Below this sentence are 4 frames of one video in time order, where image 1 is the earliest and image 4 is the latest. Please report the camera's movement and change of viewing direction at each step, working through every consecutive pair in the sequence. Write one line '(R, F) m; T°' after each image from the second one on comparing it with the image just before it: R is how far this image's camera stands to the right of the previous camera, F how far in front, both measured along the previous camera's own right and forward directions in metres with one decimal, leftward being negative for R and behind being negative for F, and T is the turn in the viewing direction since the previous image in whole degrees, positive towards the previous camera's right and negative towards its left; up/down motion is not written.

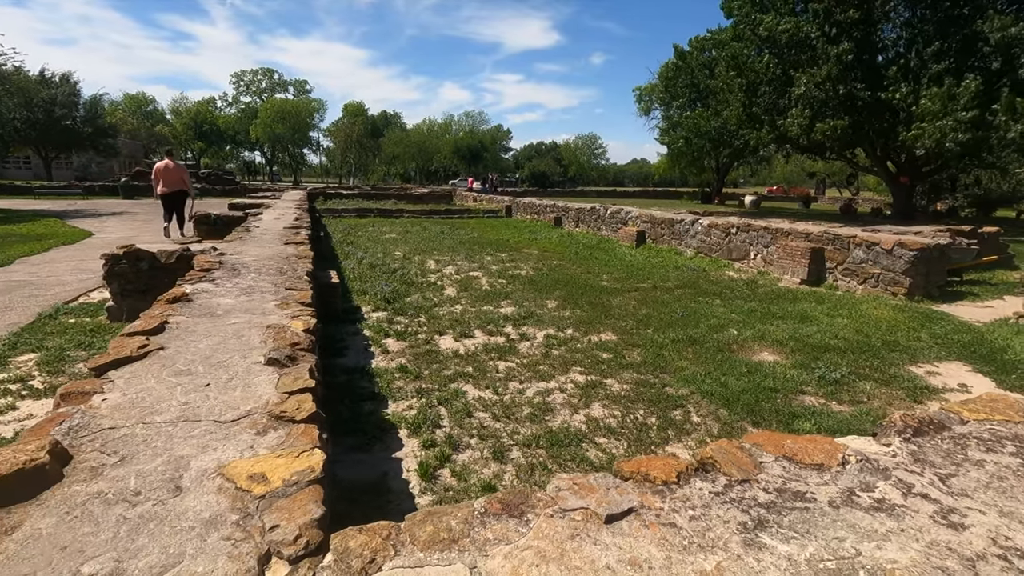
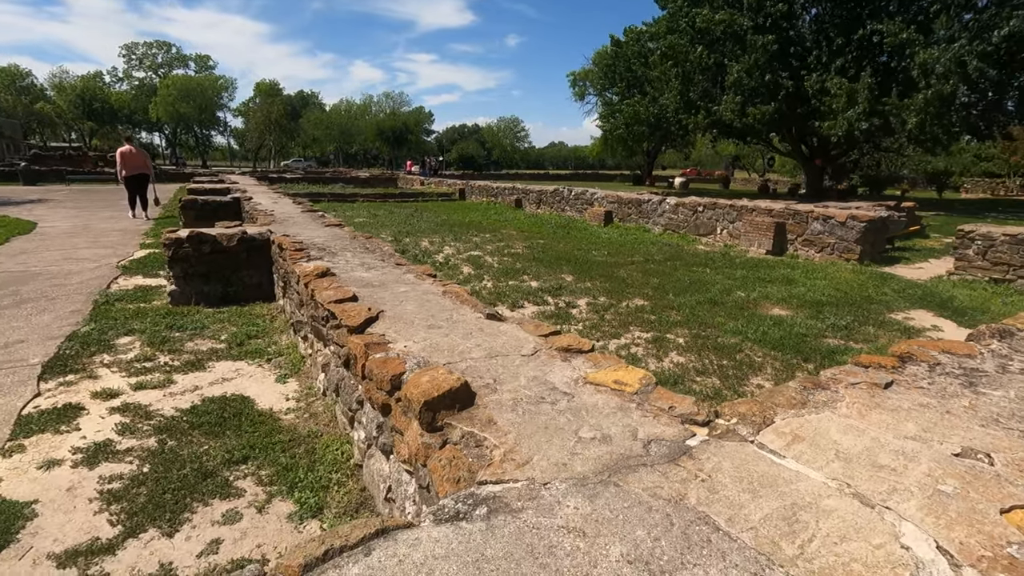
(-1.3, -0.4) m; +8°
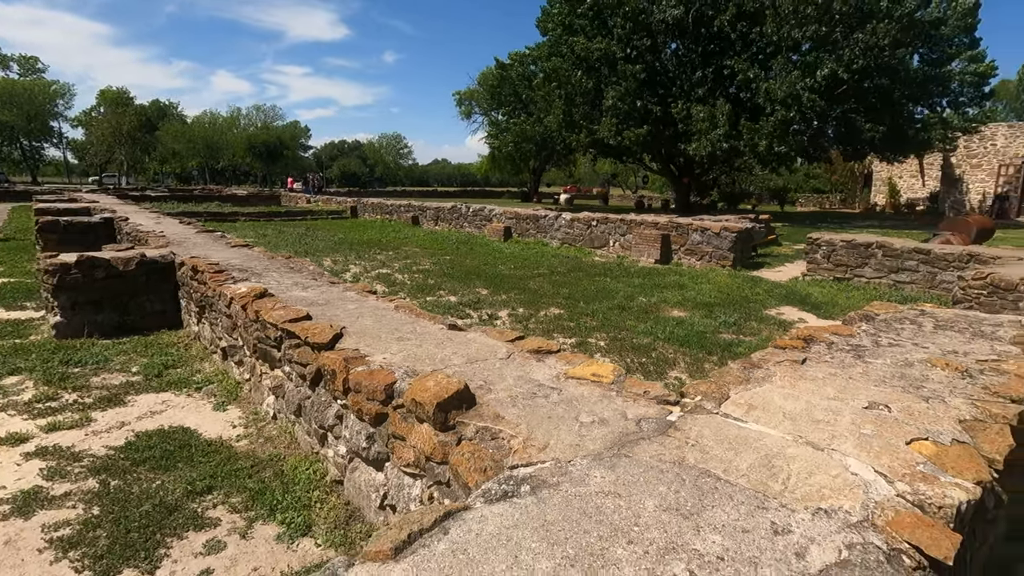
(-0.4, -0.1) m; +12°
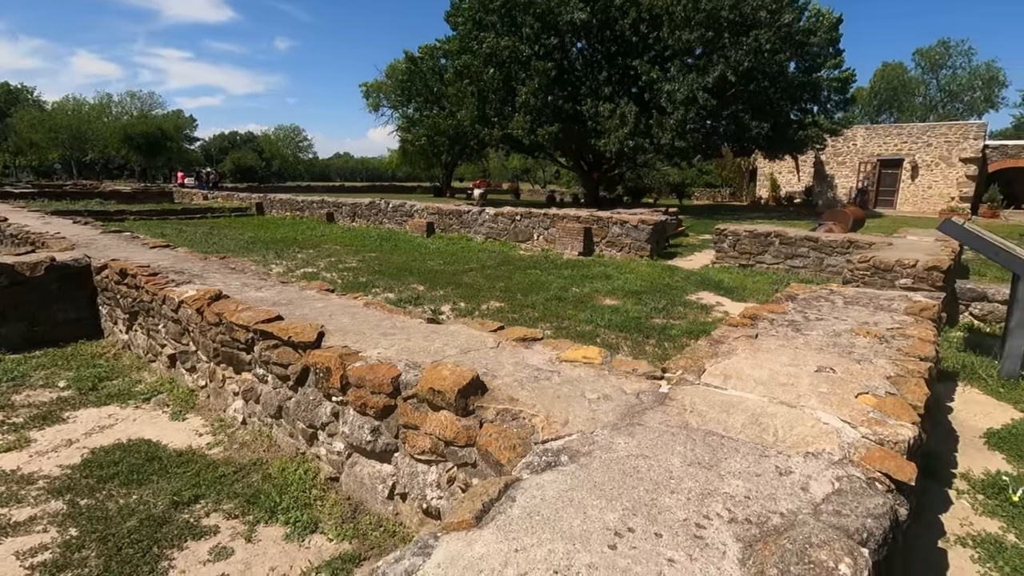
(-0.4, -0.1) m; +9°
